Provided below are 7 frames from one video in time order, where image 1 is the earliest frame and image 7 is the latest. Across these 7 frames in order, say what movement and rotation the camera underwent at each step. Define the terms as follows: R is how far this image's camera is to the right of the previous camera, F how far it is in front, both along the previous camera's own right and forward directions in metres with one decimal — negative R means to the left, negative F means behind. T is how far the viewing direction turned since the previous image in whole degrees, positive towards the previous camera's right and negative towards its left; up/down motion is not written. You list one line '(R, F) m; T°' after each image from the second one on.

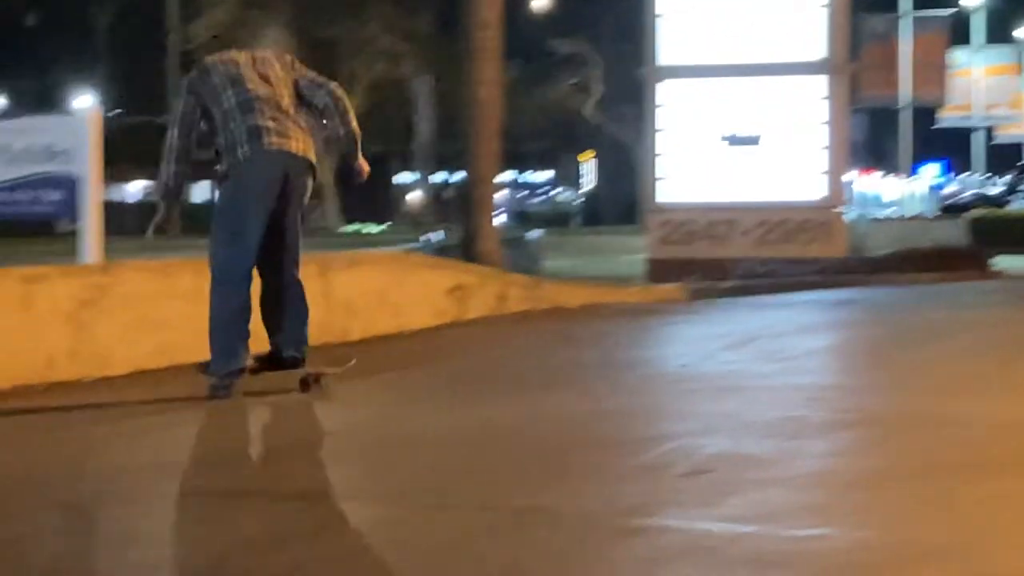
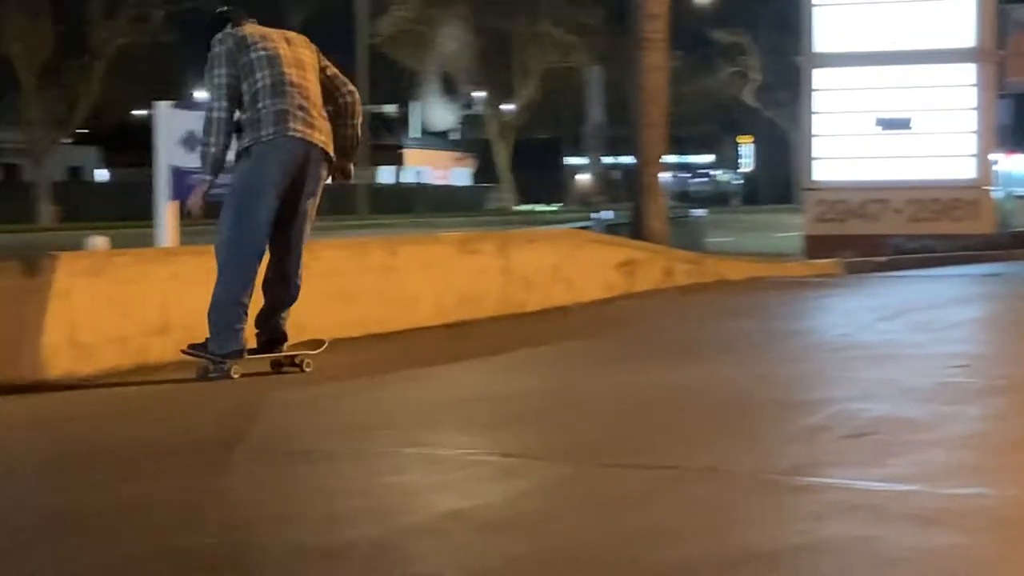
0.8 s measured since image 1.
(-0.3, -0.4) m; -4°
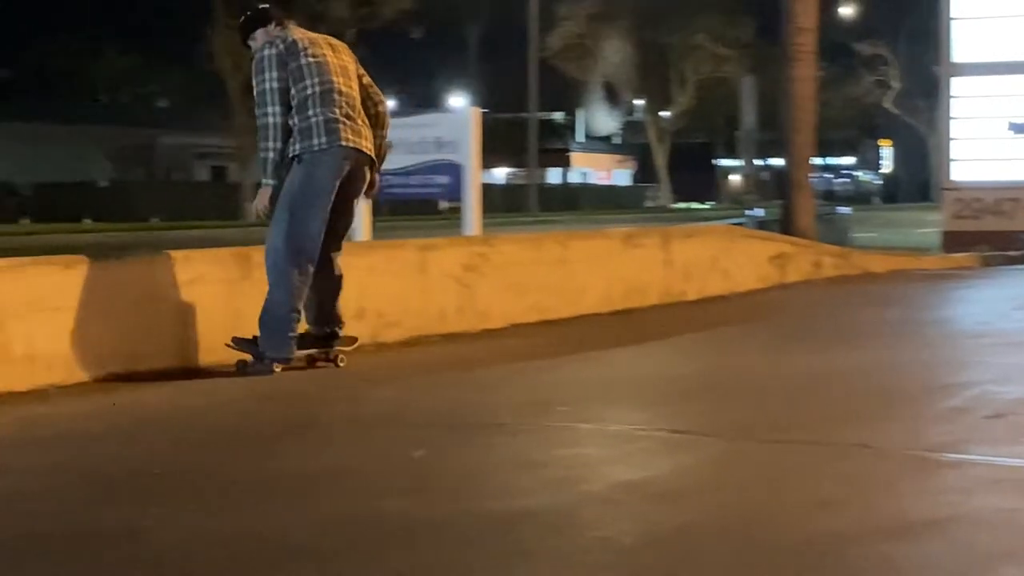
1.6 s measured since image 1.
(-0.4, -0.6) m; -3°
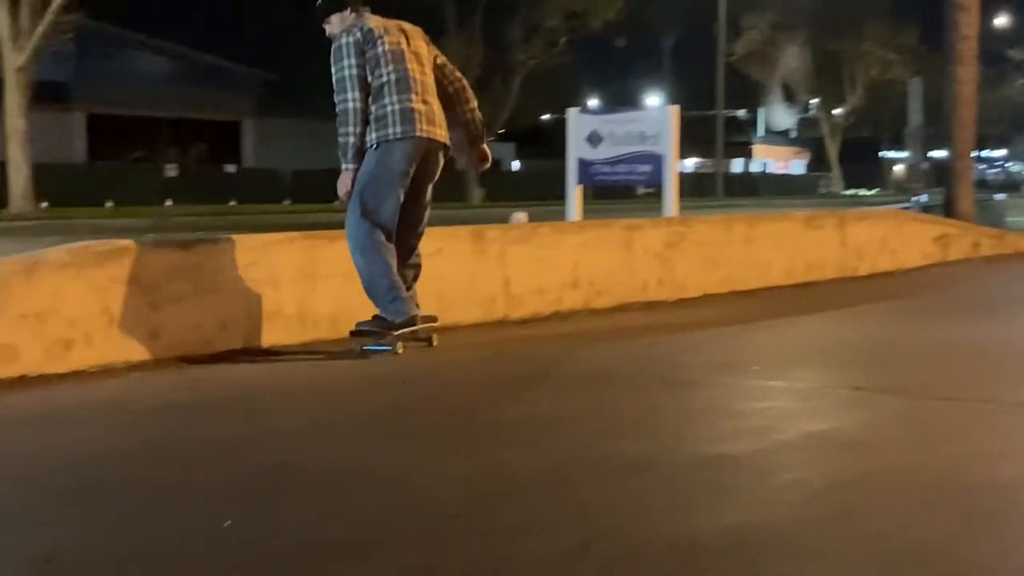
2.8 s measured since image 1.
(-0.5, -1.0) m; -3°
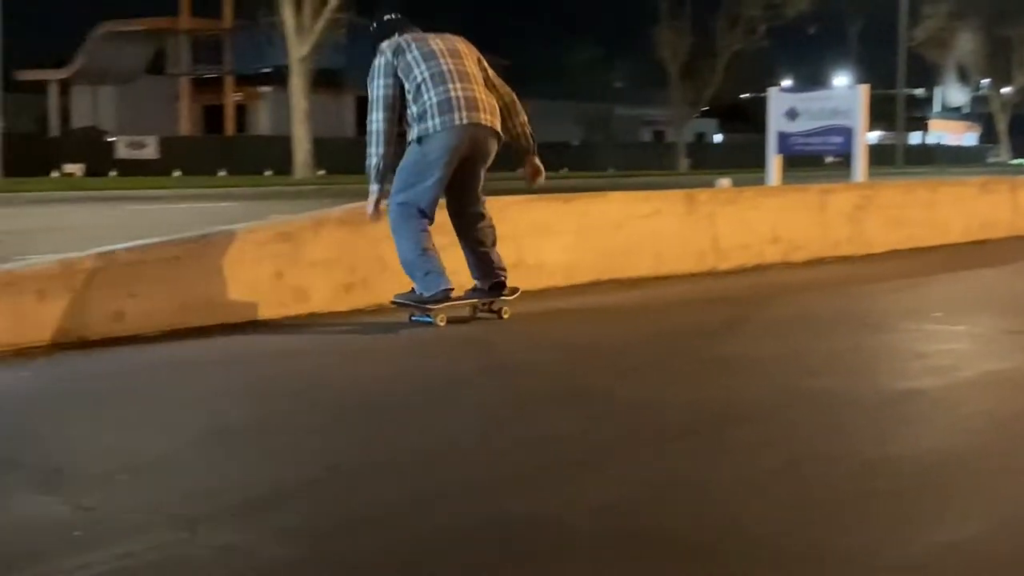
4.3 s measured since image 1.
(-0.4, -1.3) m; -5°
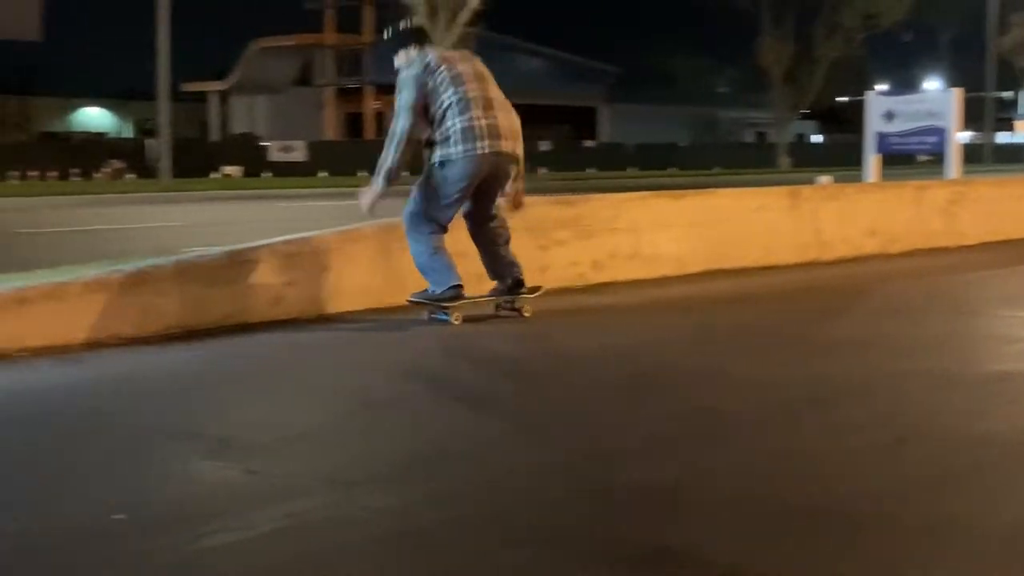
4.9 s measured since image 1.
(-0.2, -0.8) m; -3°
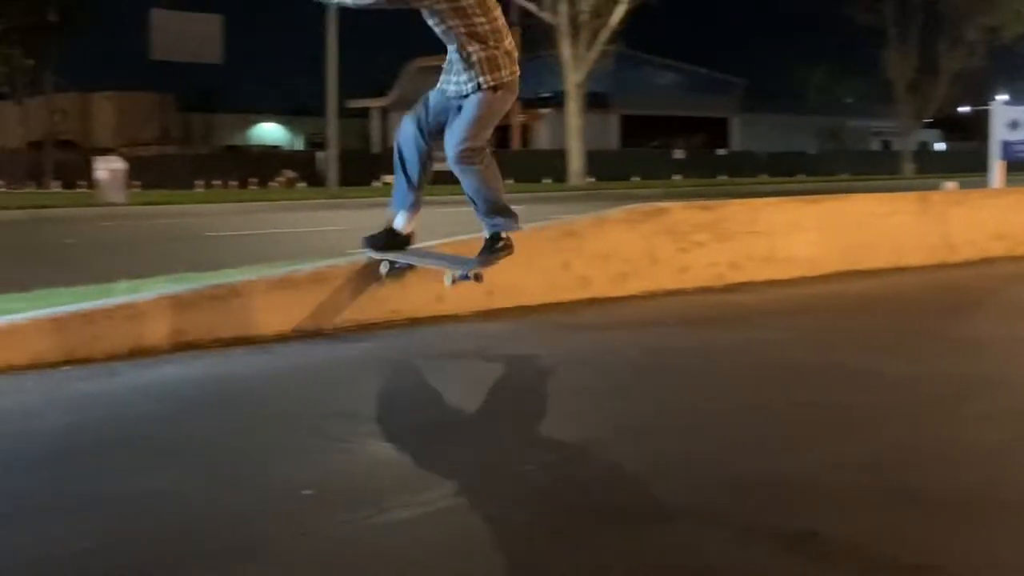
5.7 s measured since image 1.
(-0.3, -0.7) m; -4°
